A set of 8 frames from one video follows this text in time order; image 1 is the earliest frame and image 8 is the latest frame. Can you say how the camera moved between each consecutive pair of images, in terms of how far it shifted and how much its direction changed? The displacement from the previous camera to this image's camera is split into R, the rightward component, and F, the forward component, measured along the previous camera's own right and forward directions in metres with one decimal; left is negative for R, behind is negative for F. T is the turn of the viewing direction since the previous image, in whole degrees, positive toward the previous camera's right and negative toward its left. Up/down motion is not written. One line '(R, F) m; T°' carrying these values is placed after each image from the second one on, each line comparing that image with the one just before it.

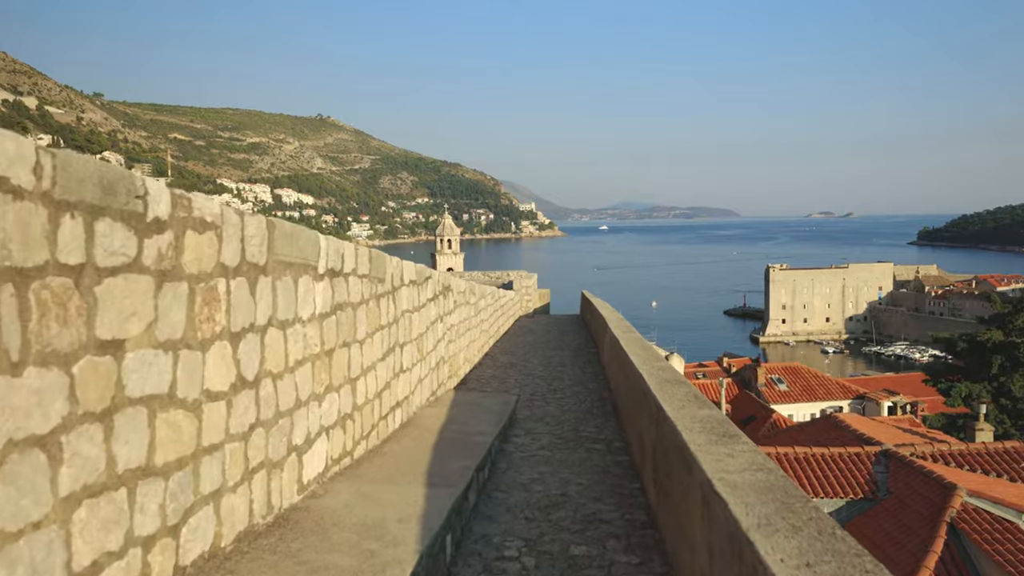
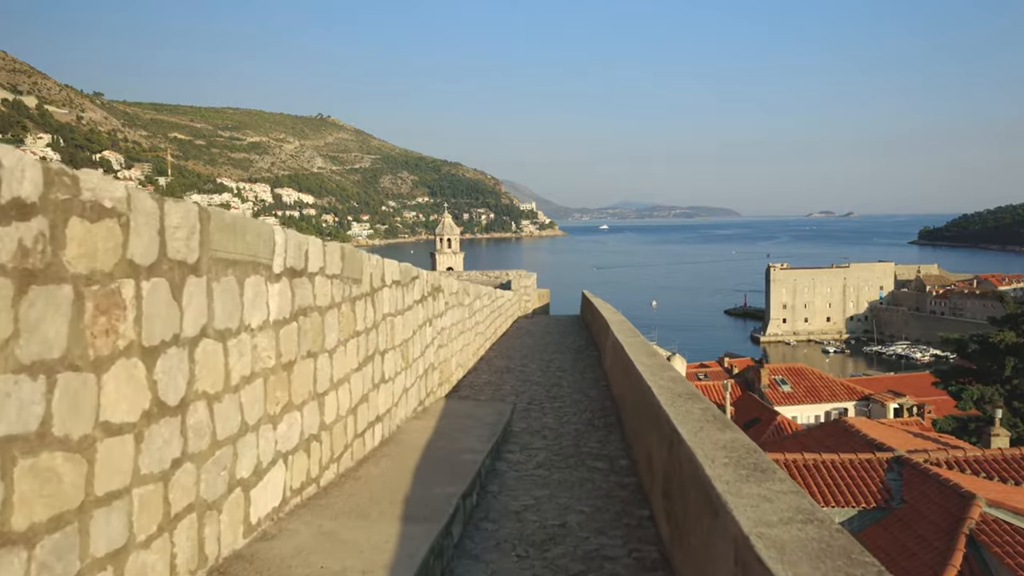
(0.0, +0.4) m; 0°
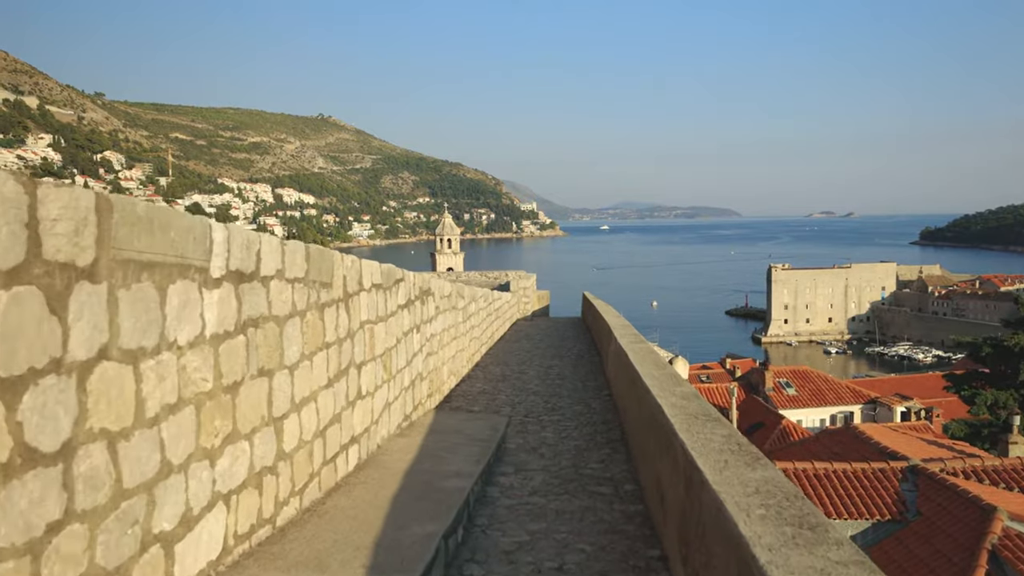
(0.0, +0.4) m; 0°
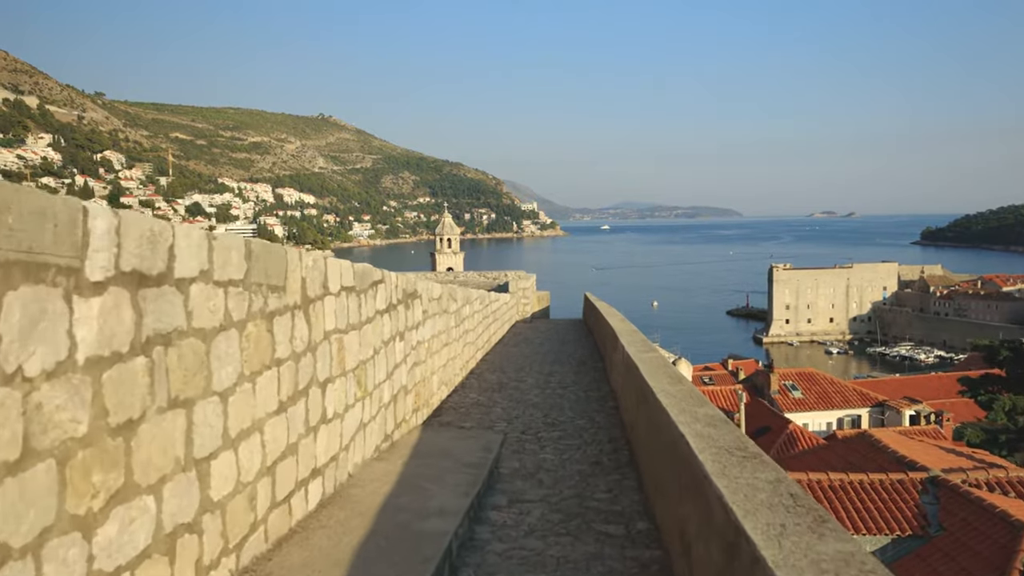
(0.0, +0.5) m; 0°
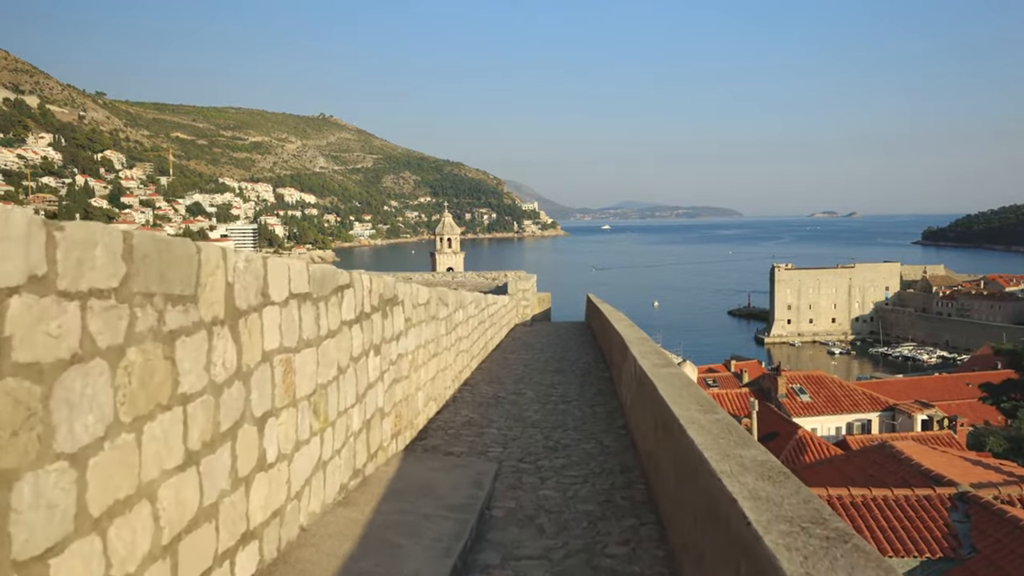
(0.0, +0.6) m; 0°
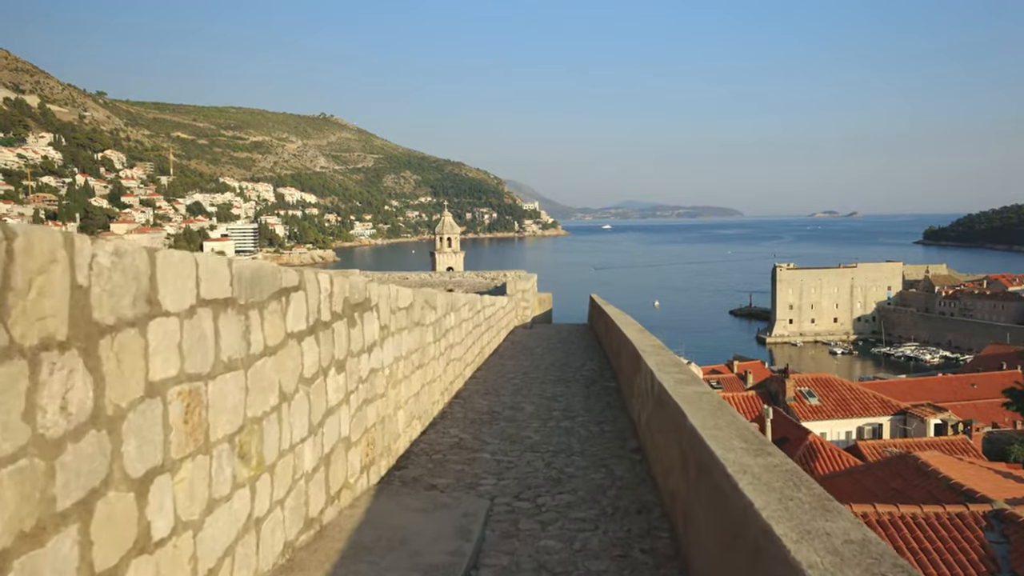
(0.0, +0.6) m; 0°
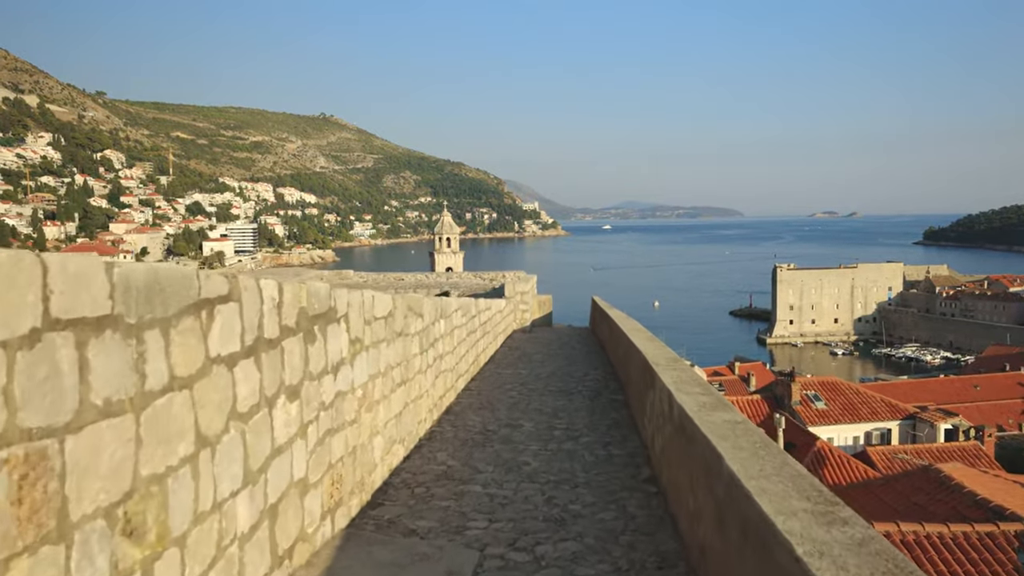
(0.0, +0.5) m; 0°
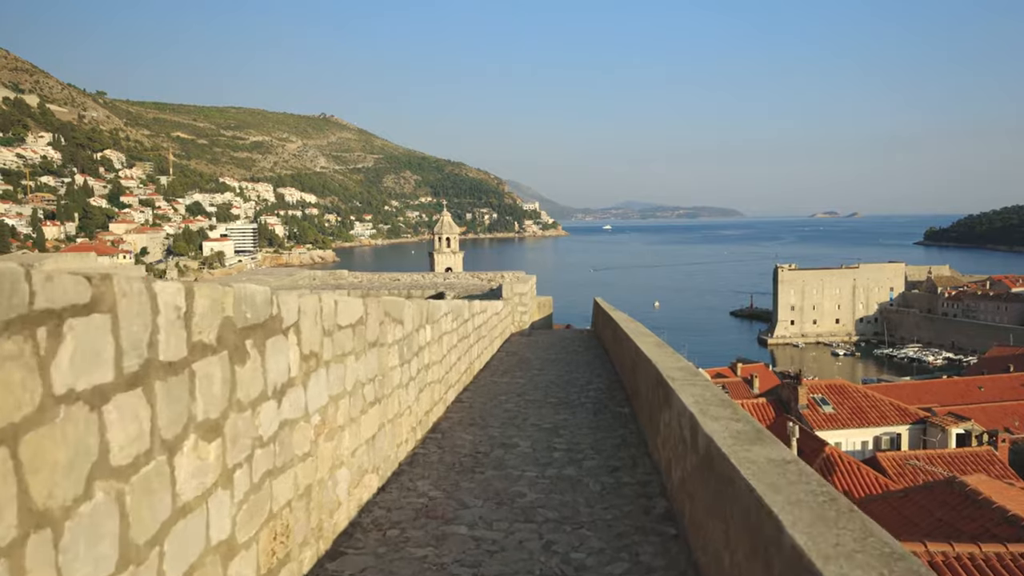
(0.0, +0.5) m; 0°
